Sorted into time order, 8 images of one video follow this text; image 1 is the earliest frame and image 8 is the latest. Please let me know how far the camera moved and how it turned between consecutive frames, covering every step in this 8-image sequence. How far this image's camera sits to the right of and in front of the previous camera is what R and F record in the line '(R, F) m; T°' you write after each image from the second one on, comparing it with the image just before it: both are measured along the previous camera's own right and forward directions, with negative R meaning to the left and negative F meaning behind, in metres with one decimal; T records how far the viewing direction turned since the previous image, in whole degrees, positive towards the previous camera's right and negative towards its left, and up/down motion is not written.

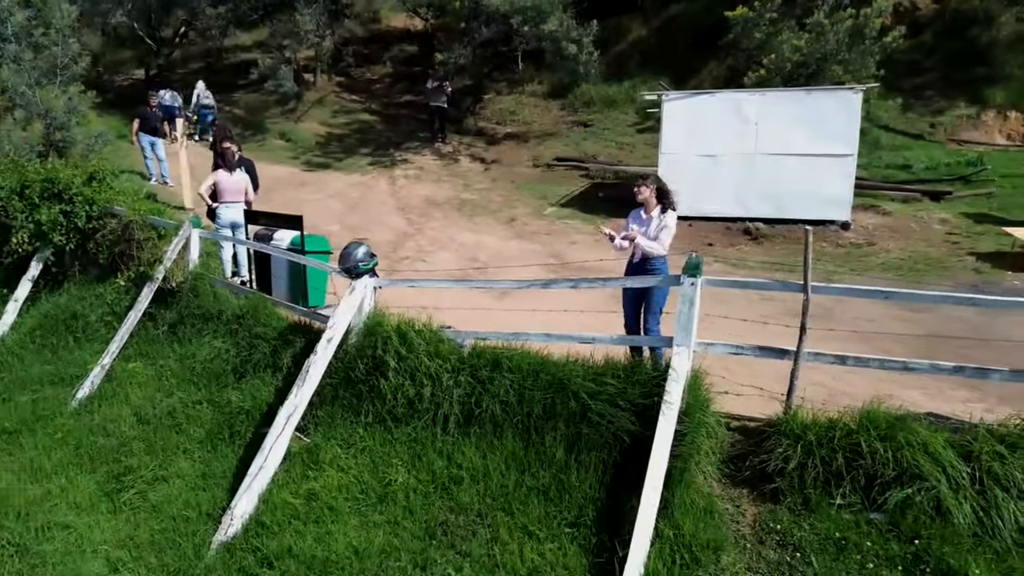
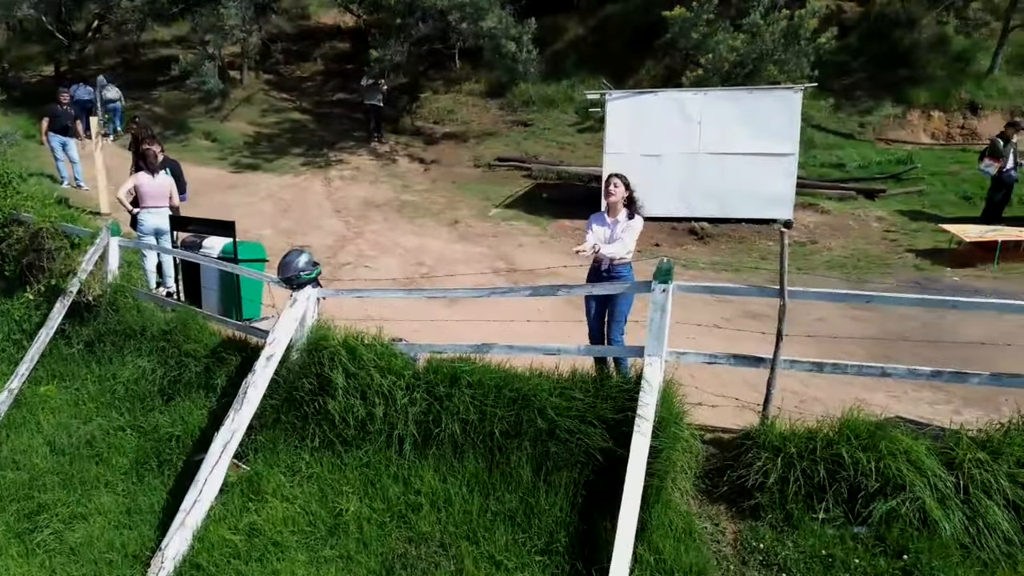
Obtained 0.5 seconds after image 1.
(-0.2, +0.5) m; +5°
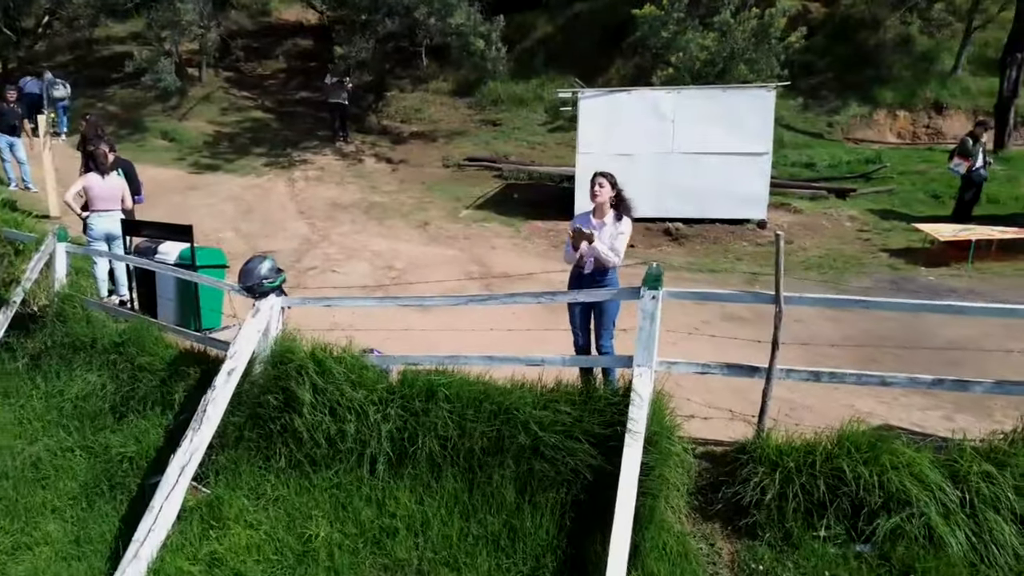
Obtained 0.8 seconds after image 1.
(-0.1, +0.4) m; +3°
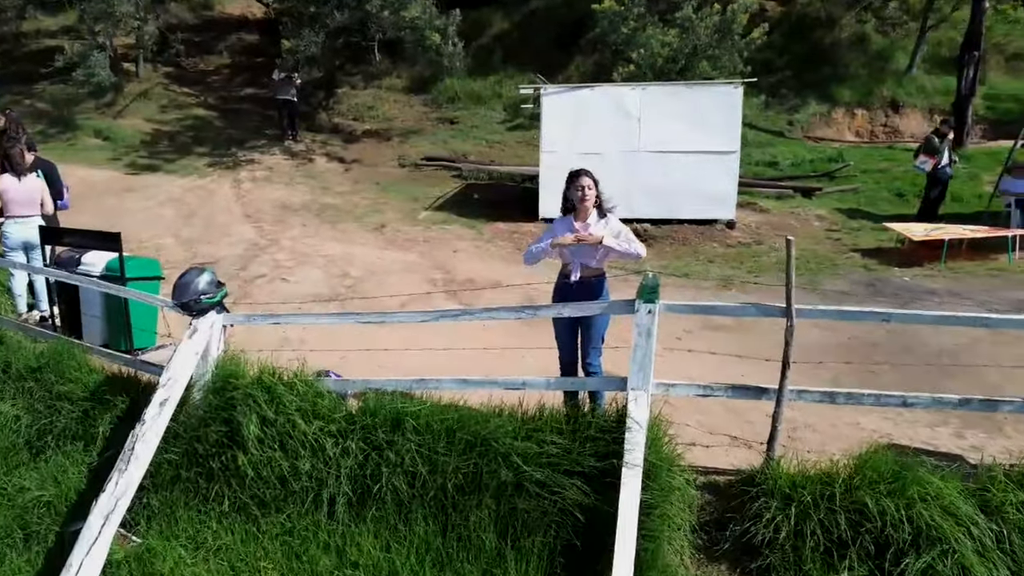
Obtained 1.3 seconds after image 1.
(-0.2, +0.7) m; +4°
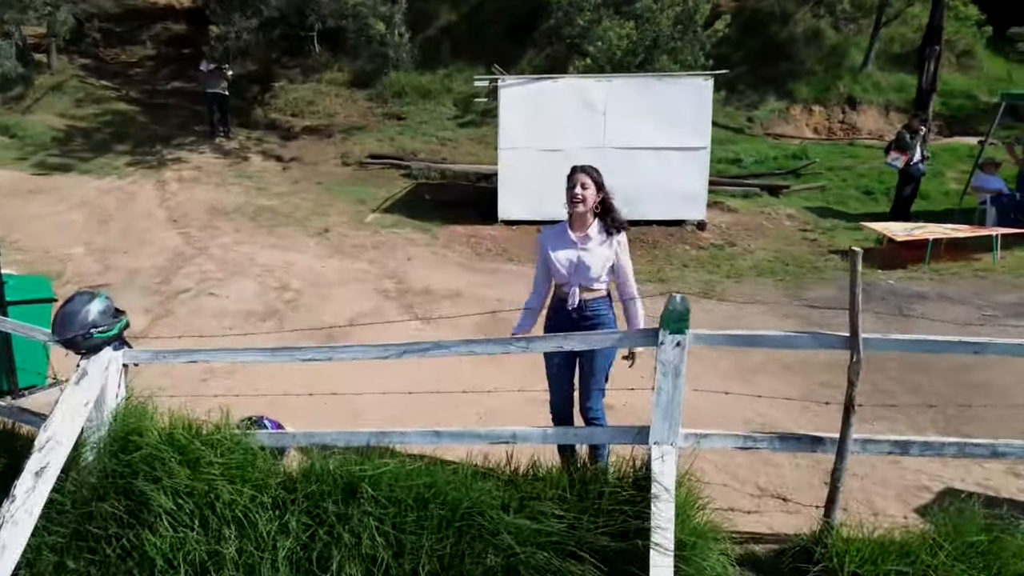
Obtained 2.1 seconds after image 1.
(-0.2, +1.2) m; +4°
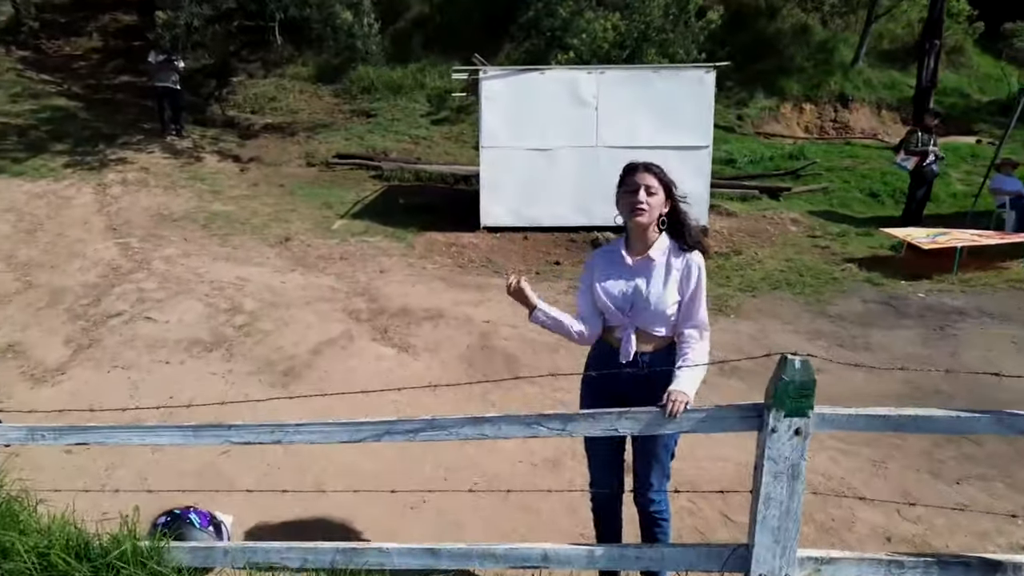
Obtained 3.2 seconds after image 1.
(-0.2, +1.3) m; +2°
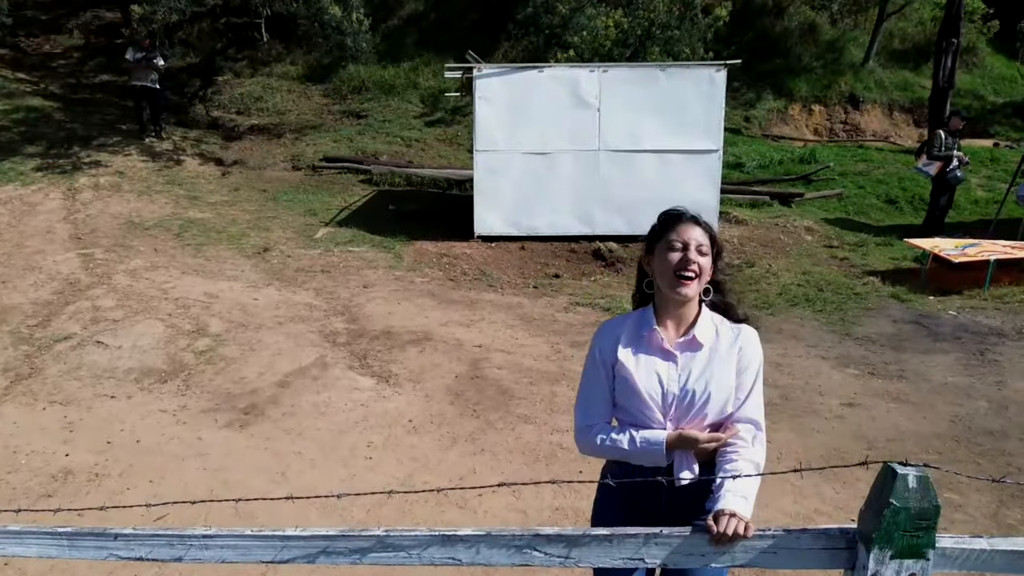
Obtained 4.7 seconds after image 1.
(0.0, +0.8) m; 0°
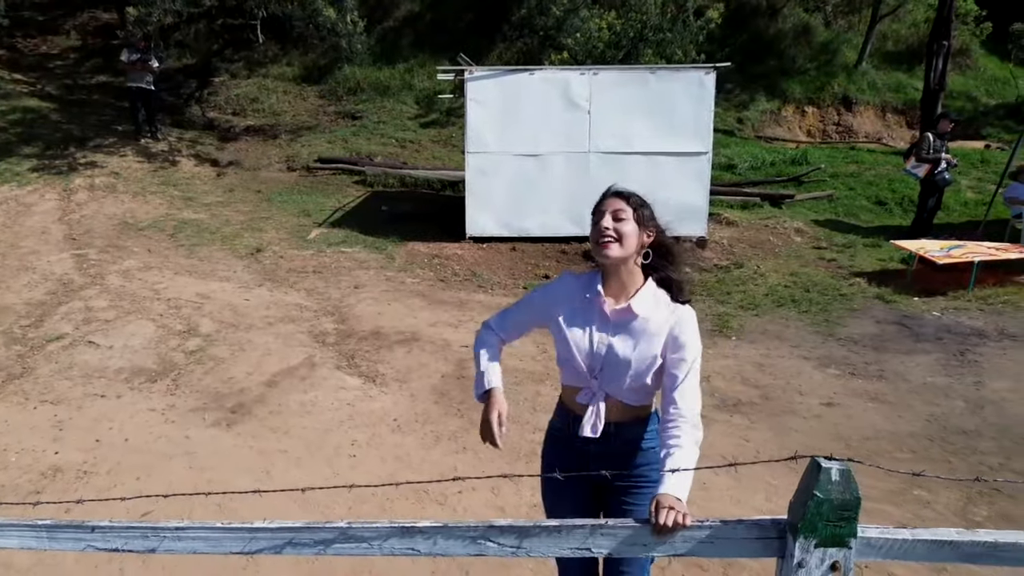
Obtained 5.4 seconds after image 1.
(+0.1, -0.1) m; 0°
